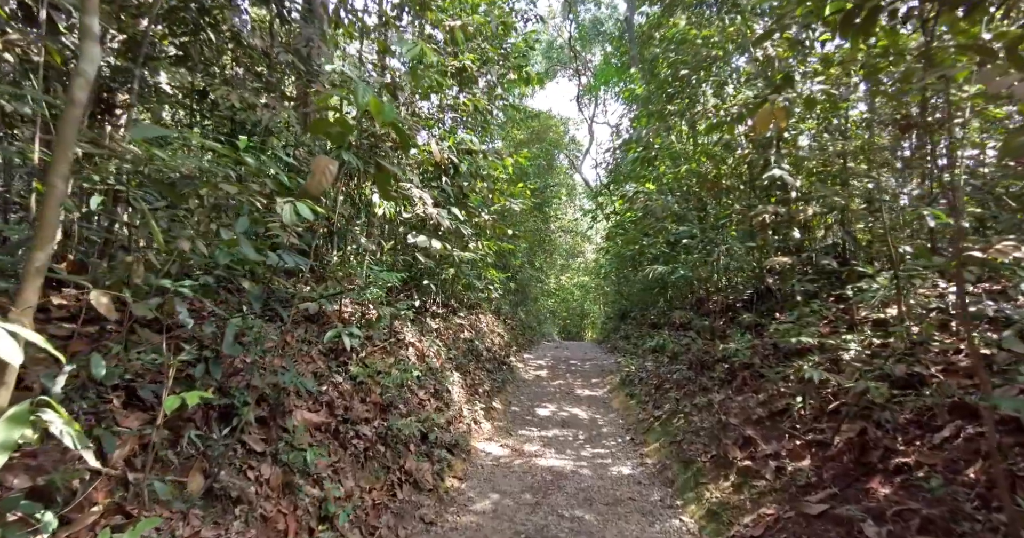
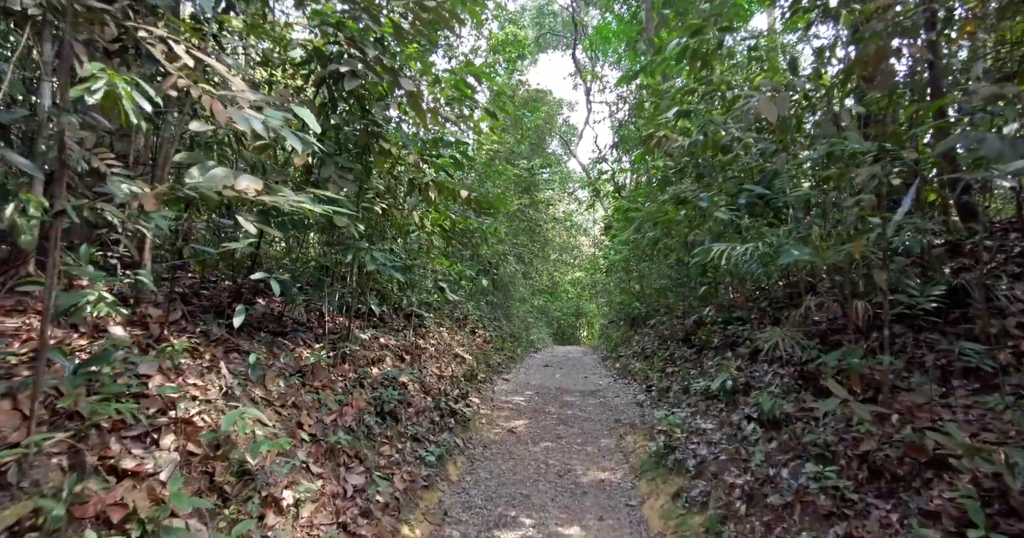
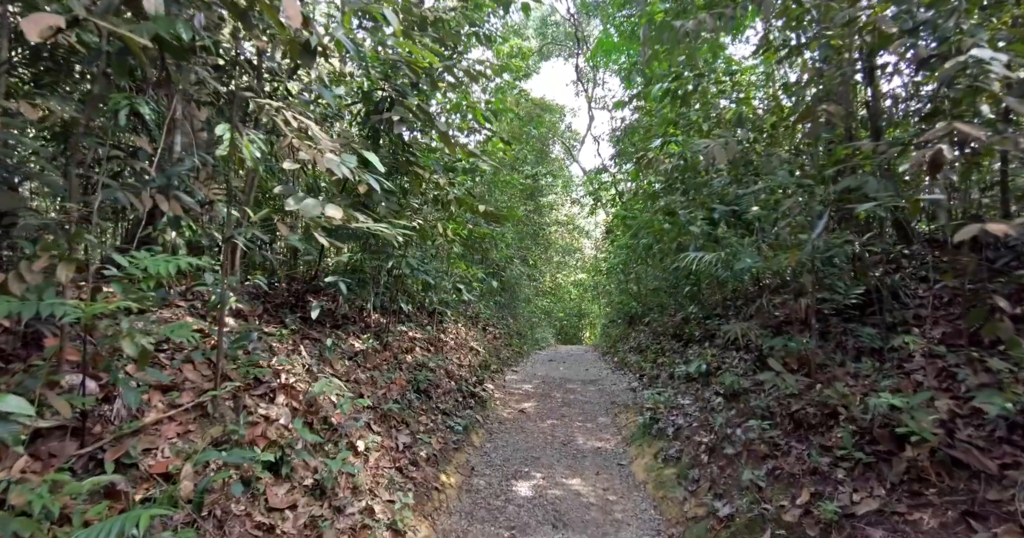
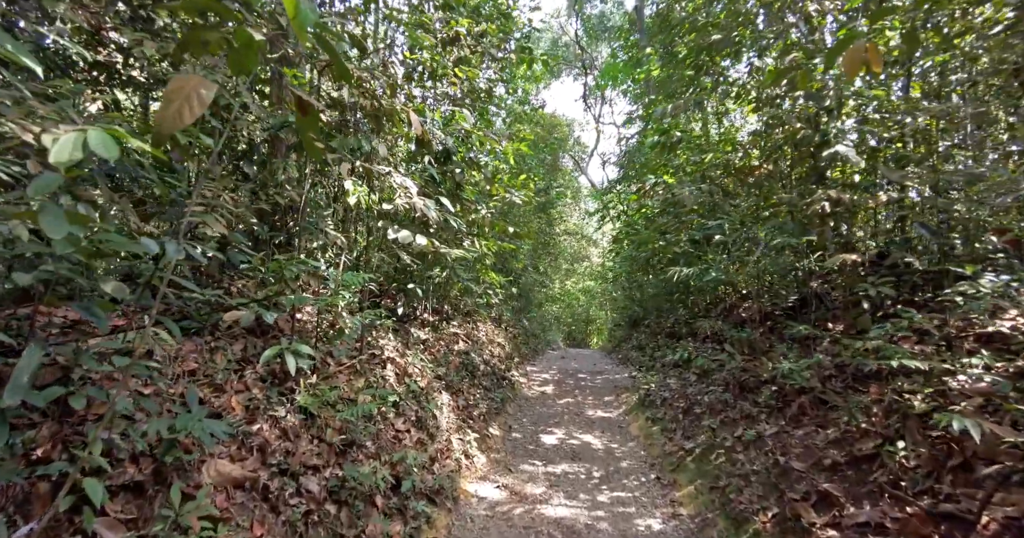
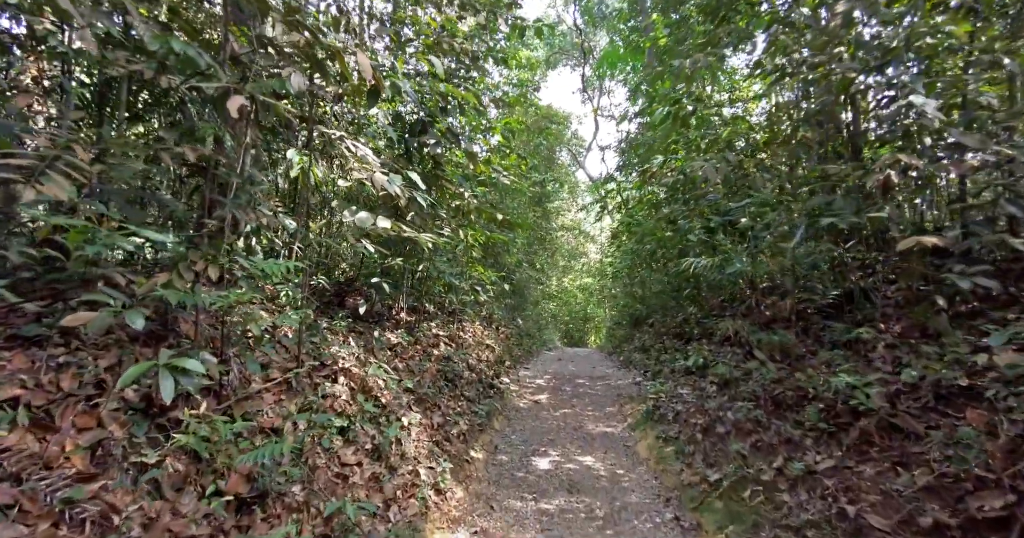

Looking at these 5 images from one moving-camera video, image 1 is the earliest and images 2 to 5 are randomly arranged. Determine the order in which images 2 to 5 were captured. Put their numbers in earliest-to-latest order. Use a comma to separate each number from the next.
4, 5, 3, 2
